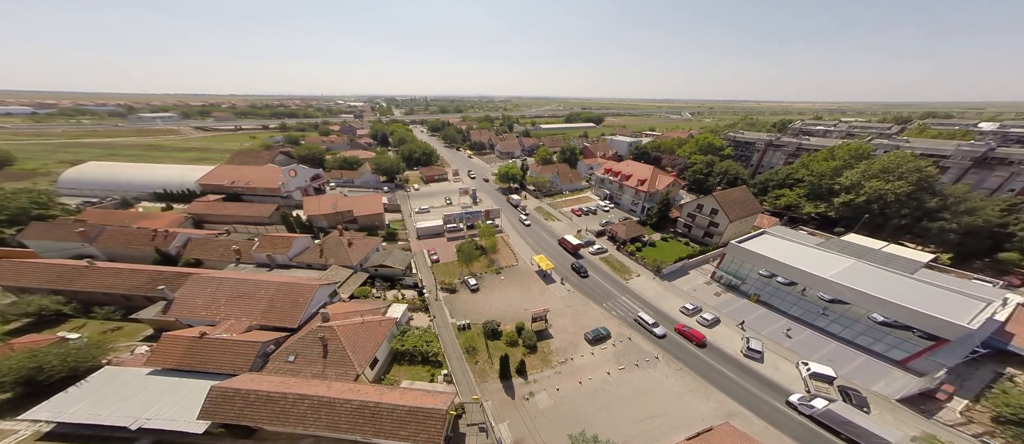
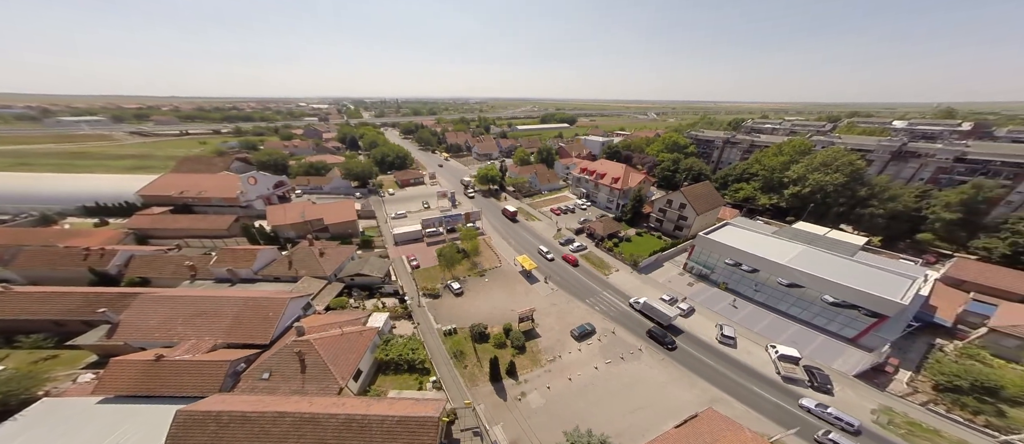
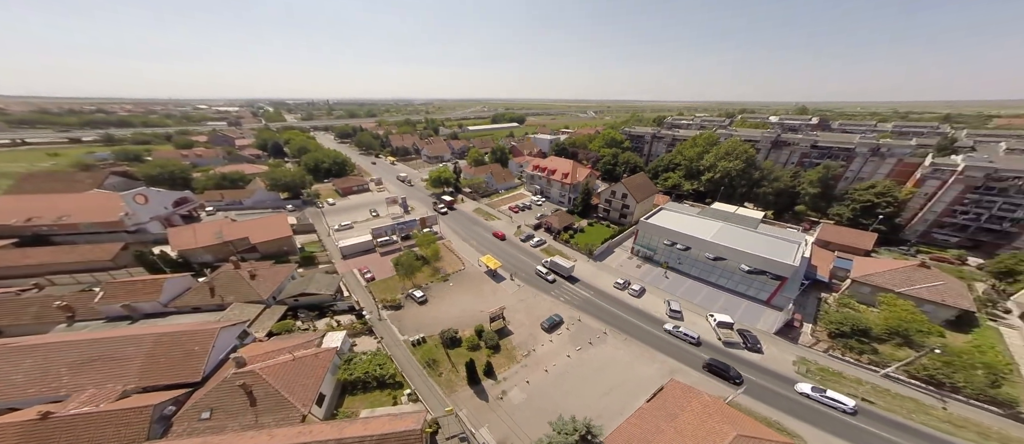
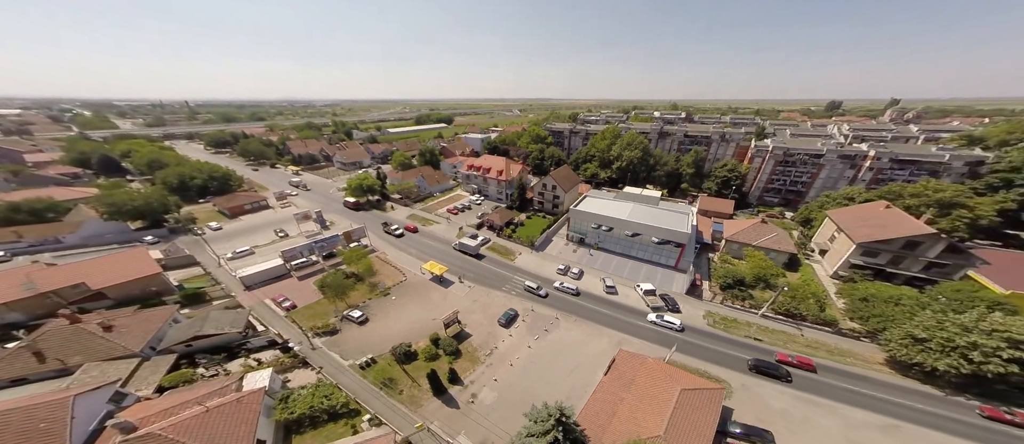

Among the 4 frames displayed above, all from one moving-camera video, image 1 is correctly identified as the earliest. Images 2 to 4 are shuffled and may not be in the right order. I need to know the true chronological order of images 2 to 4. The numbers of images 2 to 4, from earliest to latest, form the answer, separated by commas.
2, 3, 4
